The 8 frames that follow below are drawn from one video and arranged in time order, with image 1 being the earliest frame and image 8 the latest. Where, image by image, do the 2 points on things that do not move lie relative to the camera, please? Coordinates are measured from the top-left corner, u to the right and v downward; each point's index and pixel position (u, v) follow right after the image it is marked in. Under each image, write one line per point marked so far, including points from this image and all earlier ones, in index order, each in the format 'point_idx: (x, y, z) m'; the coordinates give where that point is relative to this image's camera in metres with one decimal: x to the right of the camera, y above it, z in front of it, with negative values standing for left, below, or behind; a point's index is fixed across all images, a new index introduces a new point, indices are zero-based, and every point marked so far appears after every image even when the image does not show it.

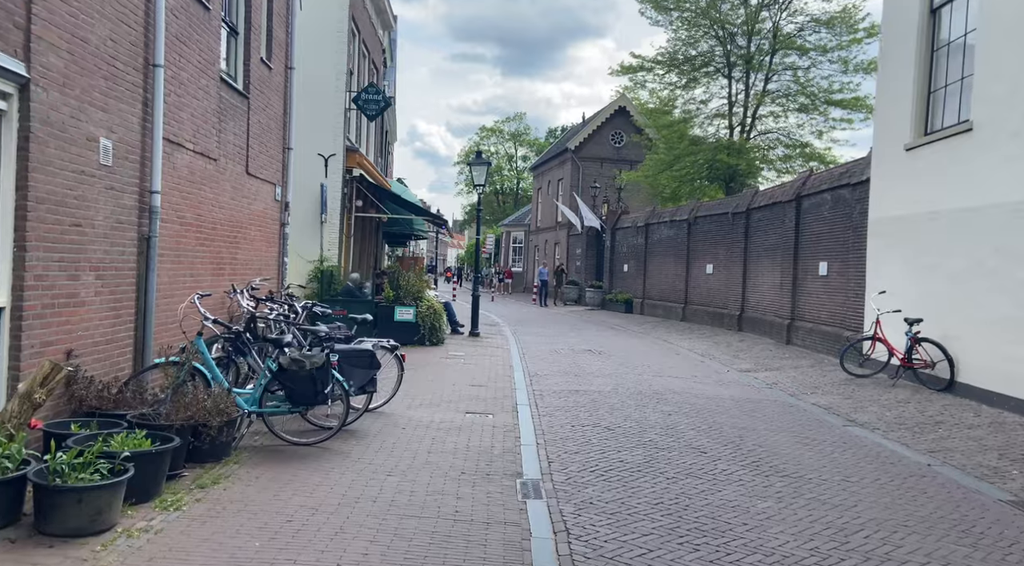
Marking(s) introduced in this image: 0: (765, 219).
0: (+5.9, +1.5, +19.2) m
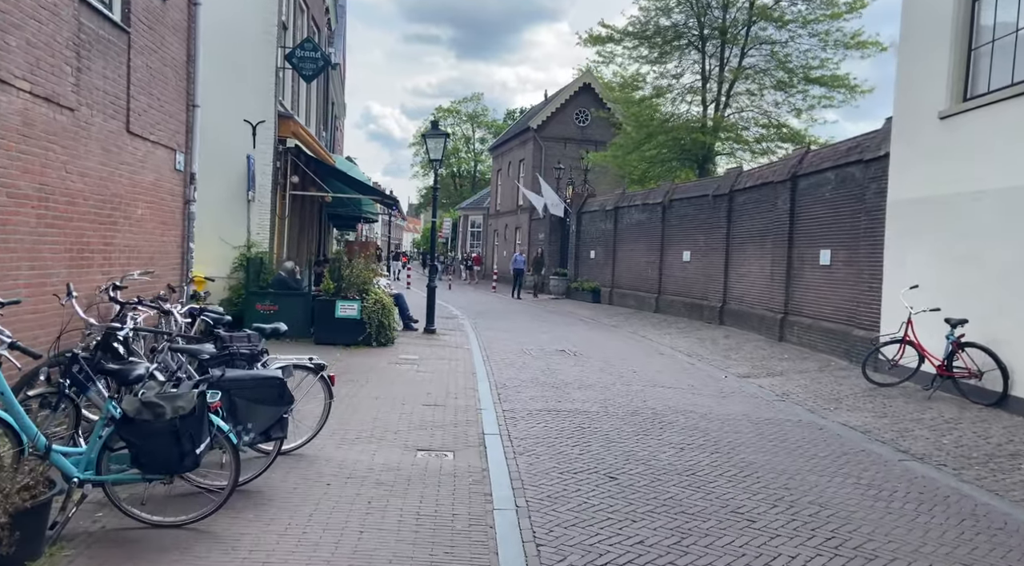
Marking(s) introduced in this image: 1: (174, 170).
0: (+5.0, +1.7, +17.3) m
1: (-3.7, +1.2, +8.9) m
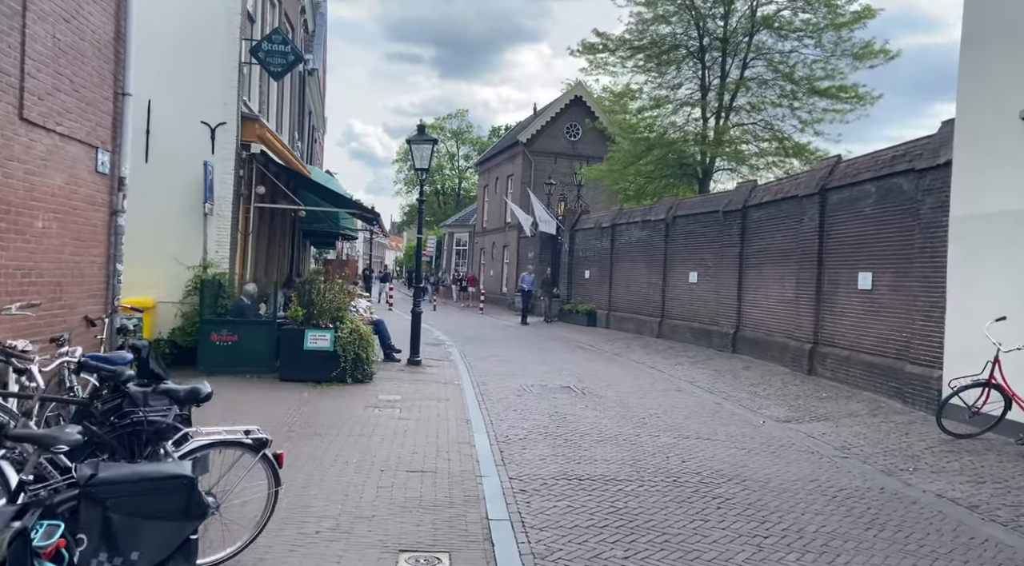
0: (+4.9, +1.3, +15.7) m
1: (-3.6, +1.0, +7.1) m
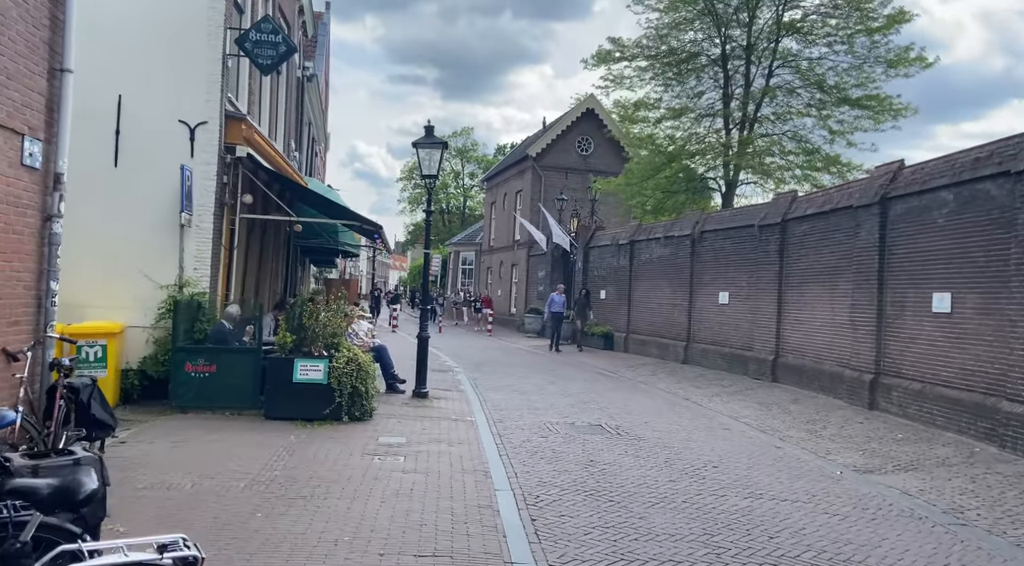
0: (+5.2, +0.9, +14.1) m
1: (-3.4, +0.8, +5.6) m
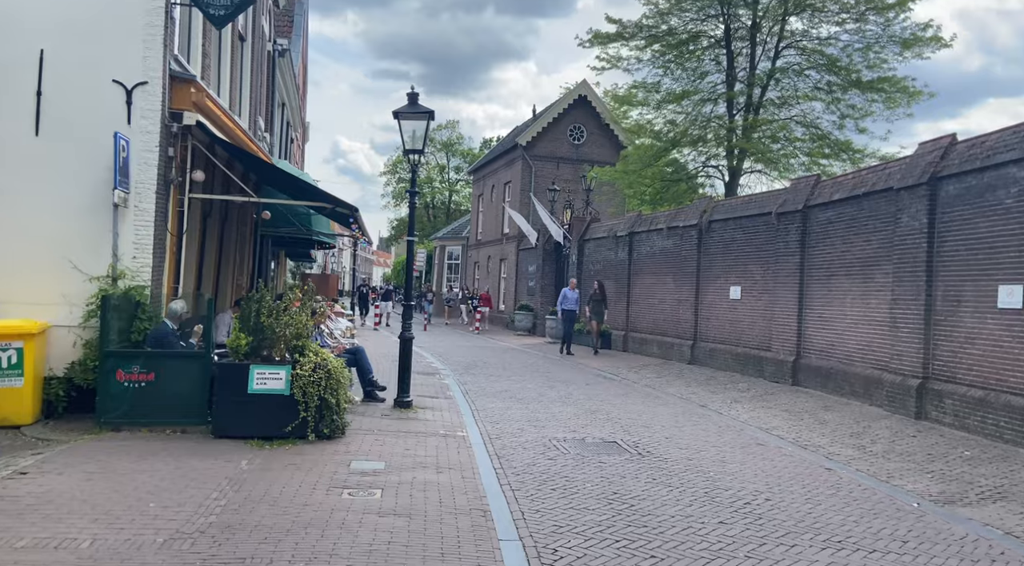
0: (+5.1, +1.0, +12.7) m
1: (-3.3, +0.9, +4.0) m
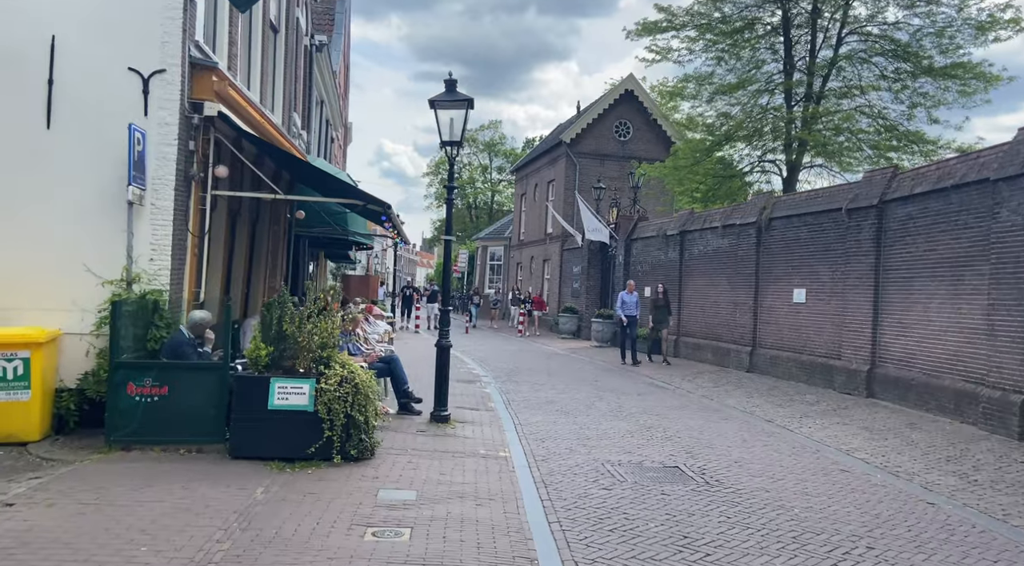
0: (+5.8, +1.0, +11.5) m
1: (-3.1, +0.8, +3.2) m
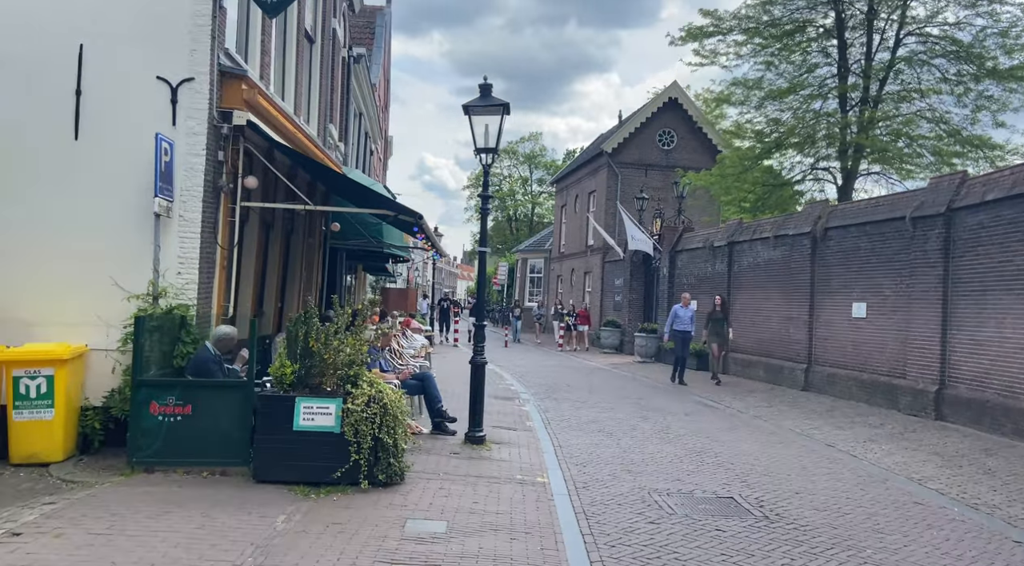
0: (+6.3, +0.8, +10.7) m
1: (-2.9, +0.8, +2.9) m
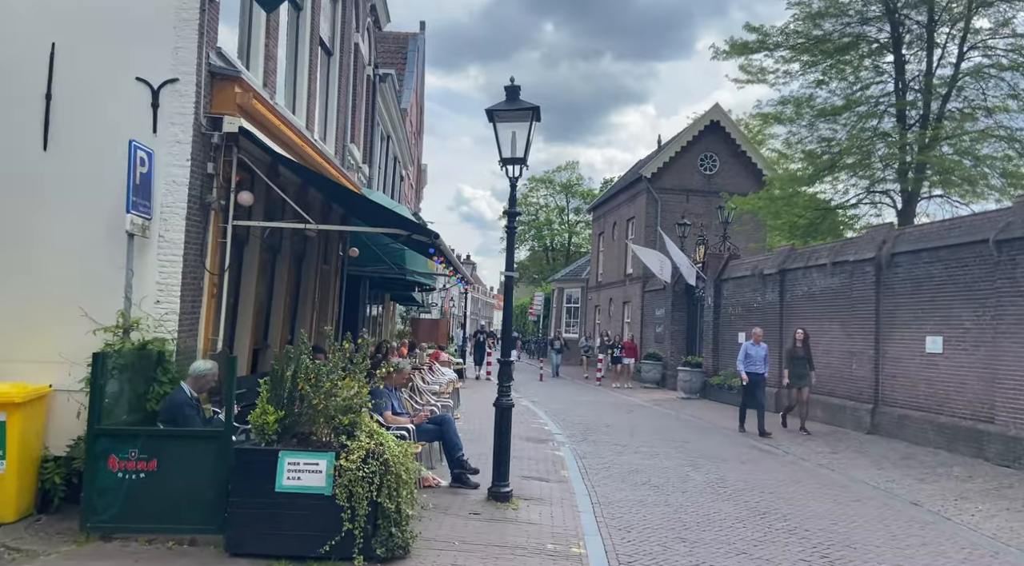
0: (+6.7, +0.4, +9.2) m
1: (-2.9, +0.7, +1.8) m
